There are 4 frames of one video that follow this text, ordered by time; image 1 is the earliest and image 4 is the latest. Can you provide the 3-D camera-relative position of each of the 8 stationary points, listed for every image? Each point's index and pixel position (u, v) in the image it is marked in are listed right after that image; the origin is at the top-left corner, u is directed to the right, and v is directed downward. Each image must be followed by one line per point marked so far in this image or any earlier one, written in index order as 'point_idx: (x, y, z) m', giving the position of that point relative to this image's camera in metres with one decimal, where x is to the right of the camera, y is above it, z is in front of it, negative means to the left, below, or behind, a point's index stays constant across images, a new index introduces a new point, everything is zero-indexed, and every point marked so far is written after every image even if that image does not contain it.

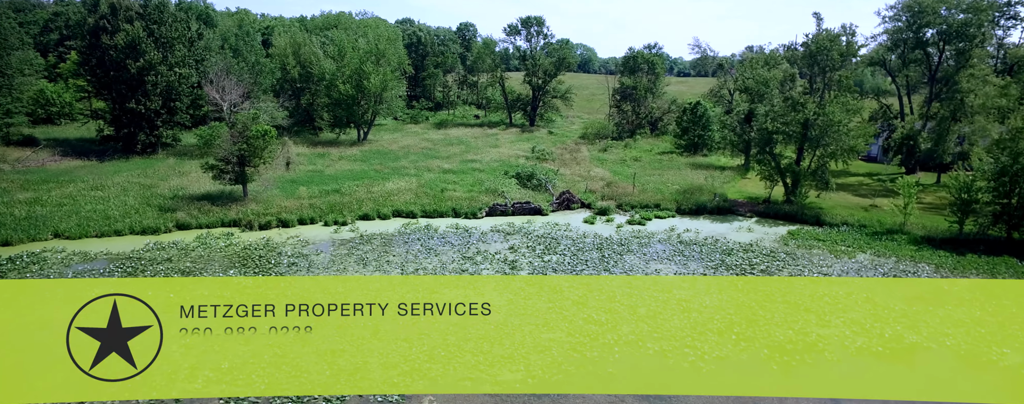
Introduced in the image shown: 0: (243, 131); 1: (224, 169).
0: (-8.6, +2.3, +18.8) m
1: (-9.3, +1.0, +18.9) m
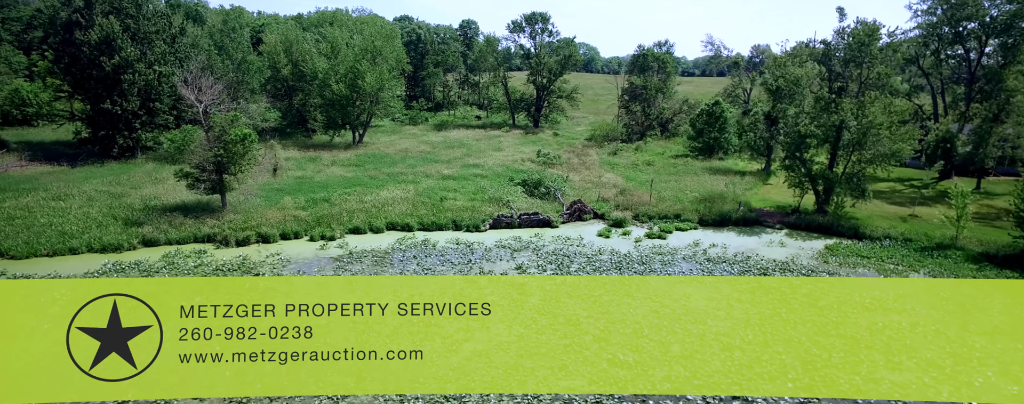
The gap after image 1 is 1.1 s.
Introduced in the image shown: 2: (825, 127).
0: (-8.5, +1.9, +17.0) m
1: (-9.1, +0.7, +17.0) m
2: (+10.1, +2.4, +18.8) m
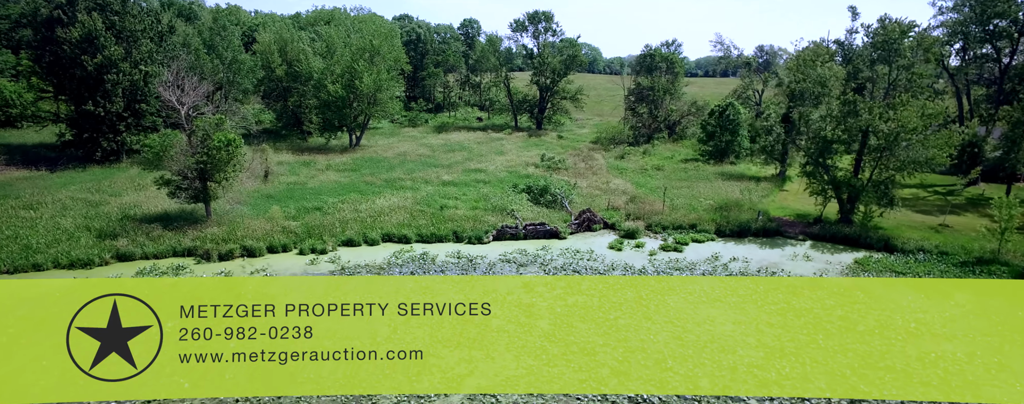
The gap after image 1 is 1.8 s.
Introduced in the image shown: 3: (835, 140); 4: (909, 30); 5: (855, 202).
0: (-8.3, +1.7, +15.8) m
1: (-8.9, +0.5, +15.8) m
2: (+10.2, +2.1, +17.6) m
3: (+9.8, +1.9, +17.9) m
4: (+11.7, +5.1, +17.4) m
5: (+10.6, 0.0, +18.2) m
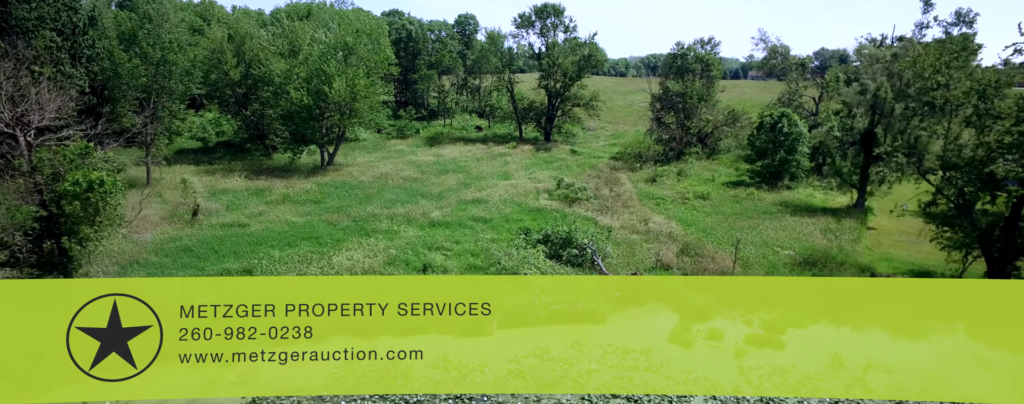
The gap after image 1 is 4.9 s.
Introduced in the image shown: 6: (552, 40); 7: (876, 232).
0: (-8.0, +0.4, +10.3) m
1: (-8.7, -0.9, +10.4) m
2: (+10.5, +0.8, +12.2) m
3: (+10.1, +0.6, +12.5) m
4: (+12.0, +3.8, +11.9) m
5: (+10.9, -1.3, +12.7) m
6: (+2.3, +7.0, +27.7) m
7: (+10.3, -1.0, +16.2) m
